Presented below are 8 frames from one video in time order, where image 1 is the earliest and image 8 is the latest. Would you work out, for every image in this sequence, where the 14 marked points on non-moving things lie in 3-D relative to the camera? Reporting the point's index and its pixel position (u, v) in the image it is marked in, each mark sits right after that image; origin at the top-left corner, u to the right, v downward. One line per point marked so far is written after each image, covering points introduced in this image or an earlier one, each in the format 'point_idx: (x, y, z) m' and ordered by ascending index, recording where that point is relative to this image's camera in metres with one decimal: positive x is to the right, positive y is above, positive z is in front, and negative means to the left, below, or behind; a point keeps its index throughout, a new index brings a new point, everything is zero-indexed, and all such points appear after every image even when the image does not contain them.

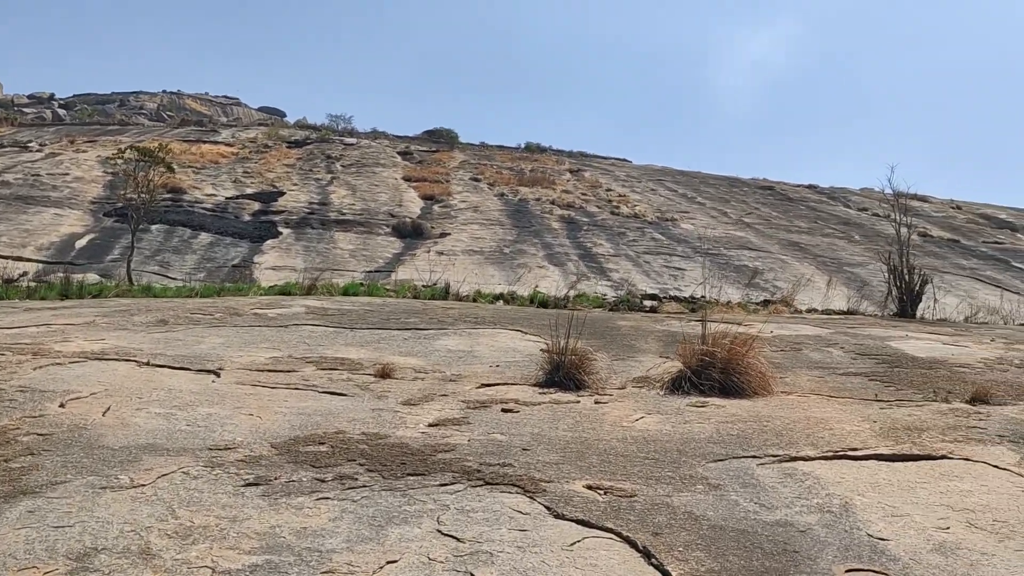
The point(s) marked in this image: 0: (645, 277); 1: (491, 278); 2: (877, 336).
0: (+3.0, +0.3, +19.9) m
1: (-0.3, +0.2, +18.4) m
2: (+2.5, -0.3, +6.2) m
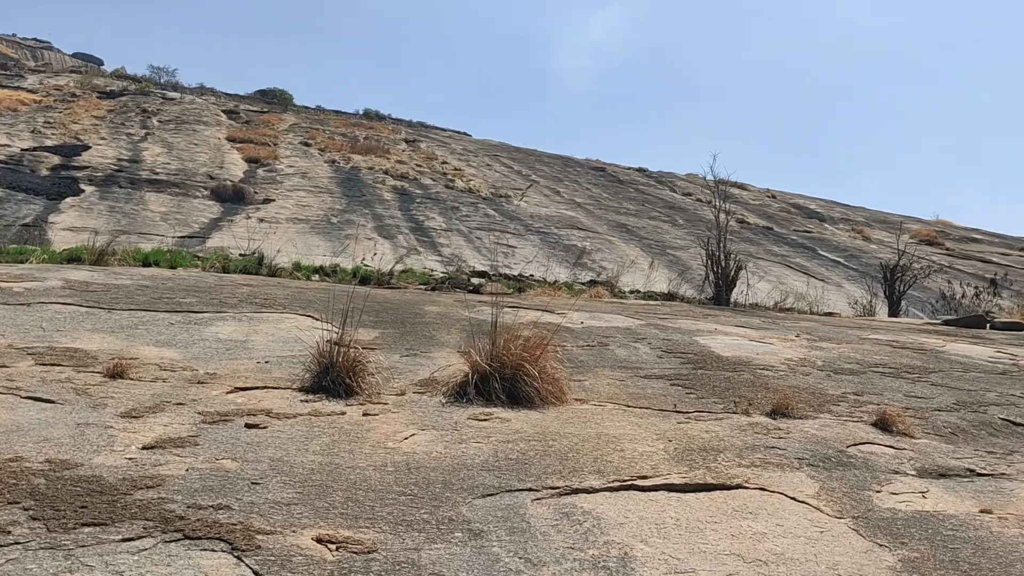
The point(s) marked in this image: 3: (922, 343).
0: (-0.8, +0.8, +19.6) m
1: (-3.8, +0.8, +17.4) m
2: (+1.2, -0.3, +6.0) m
3: (+2.9, -0.4, +6.4) m
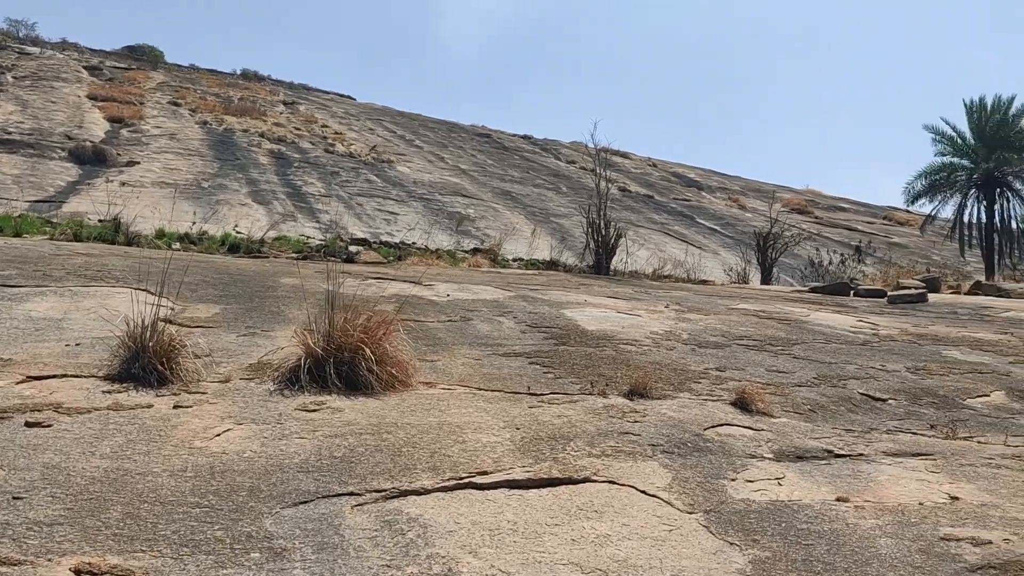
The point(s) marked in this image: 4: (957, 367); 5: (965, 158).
0: (-3.4, +1.5, +19.0) m
1: (-6.1, +1.4, +16.5) m
2: (+0.3, -0.1, +5.8) m
3: (+2.0, -0.2, +6.4) m
4: (+2.1, -0.4, +4.3) m
5: (+9.3, +2.7, +18.3) m
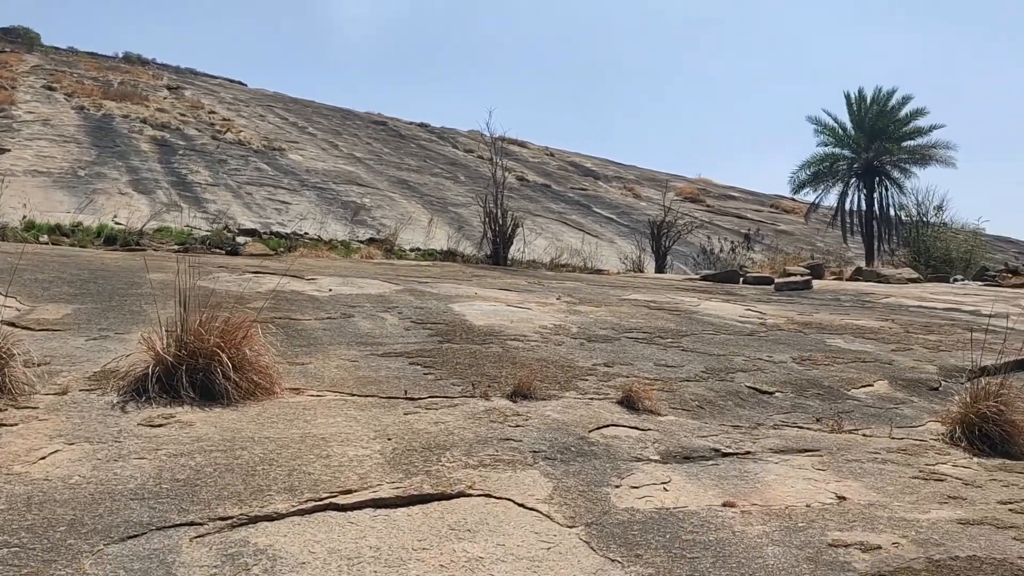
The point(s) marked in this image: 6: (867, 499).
0: (-5.5, +1.6, +18.3) m
1: (-8.0, +1.5, +15.5) m
2: (-0.4, 0.0, +5.6) m
3: (+1.2, -0.1, +6.4) m
4: (+1.6, -0.3, +4.3) m
5: (+7.1, +3.0, +19.0) m
6: (+1.0, -0.6, +2.4) m
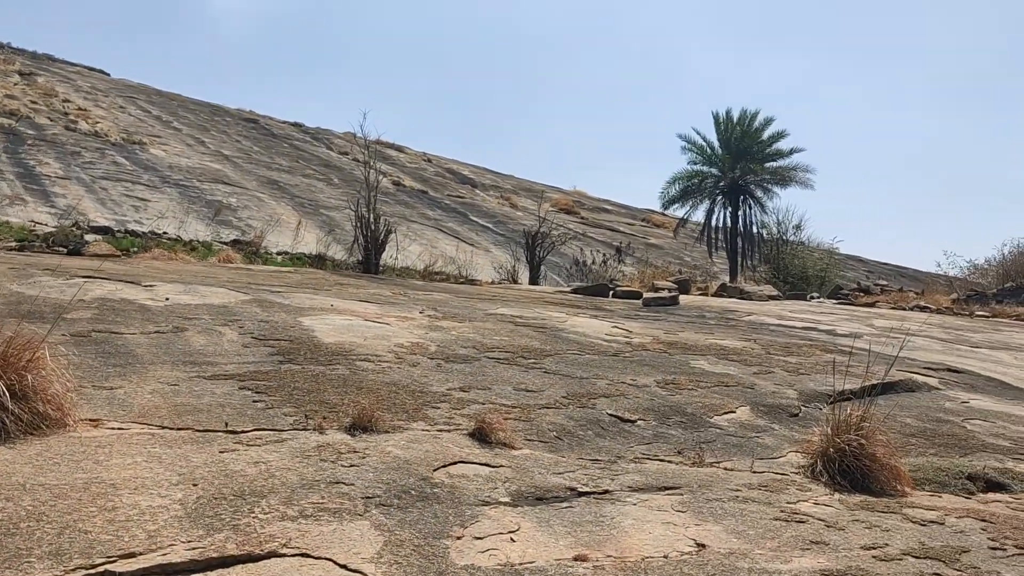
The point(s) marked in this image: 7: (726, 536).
0: (-8.0, +1.6, +17.1) m
1: (-10.1, +1.5, +14.0) m
2: (-1.3, -0.1, +5.2) m
3: (+0.2, -0.2, +6.2) m
4: (+0.9, -0.4, +4.2) m
5: (+4.4, +2.7, +19.6) m
6: (+0.5, -0.6, +2.2) m
7: (+0.5, -0.6, +2.3) m
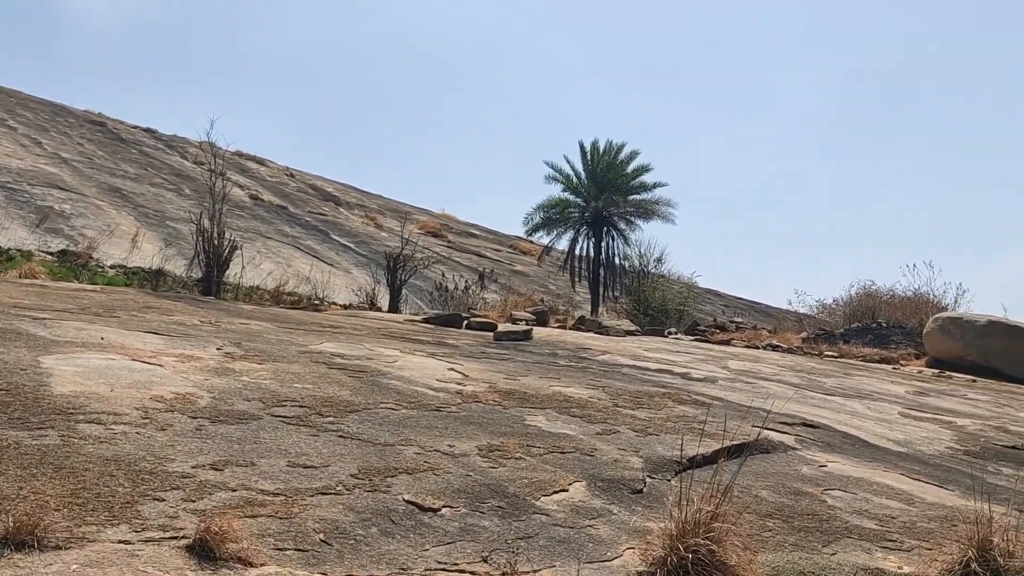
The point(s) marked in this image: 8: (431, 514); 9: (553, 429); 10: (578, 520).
0: (-10.6, +1.4, +15.0) m
1: (-12.1, +1.5, +11.7) m
2: (-2.2, -0.2, +4.2) m
3: (-0.9, -0.4, +5.4) m
4: (+0.1, -0.6, +3.5) m
5: (+1.4, +2.0, +19.4) m
6: (0.0, -0.8, +1.5) m
7: (0.0, -0.8, +1.6) m
8: (-0.2, -0.7, +2.6) m
9: (+0.2, -0.6, +3.9) m
10: (+0.2, -0.7, +2.8) m
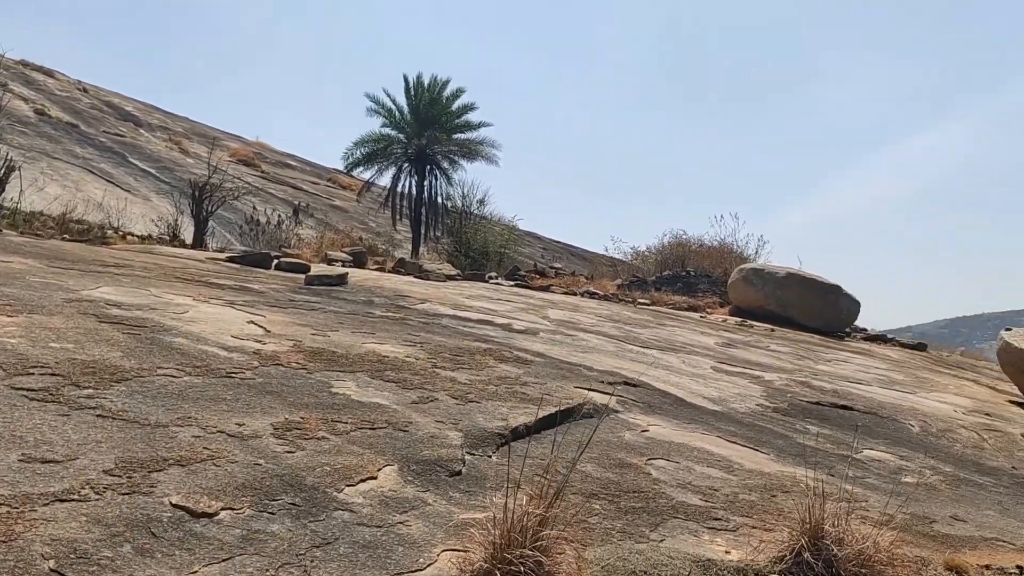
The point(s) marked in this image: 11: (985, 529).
0: (-13.2, +2.6, +12.1) m
1: (-14.1, +2.5, +8.5) m
2: (-2.9, 0.0, +3.3) m
3: (-1.9, -0.1, +4.7) m
4: (-0.6, -0.5, +3.1) m
5: (-2.3, +3.3, +18.7) m
6: (-0.3, -0.8, +1.1) m
7: (-0.3, -0.7, +1.2) m
8: (-0.7, -0.6, +2.1) m
9: (-0.6, -0.4, +3.5) m
10: (-0.3, -0.6, +2.4) m
11: (+2.0, -1.0, +3.7) m
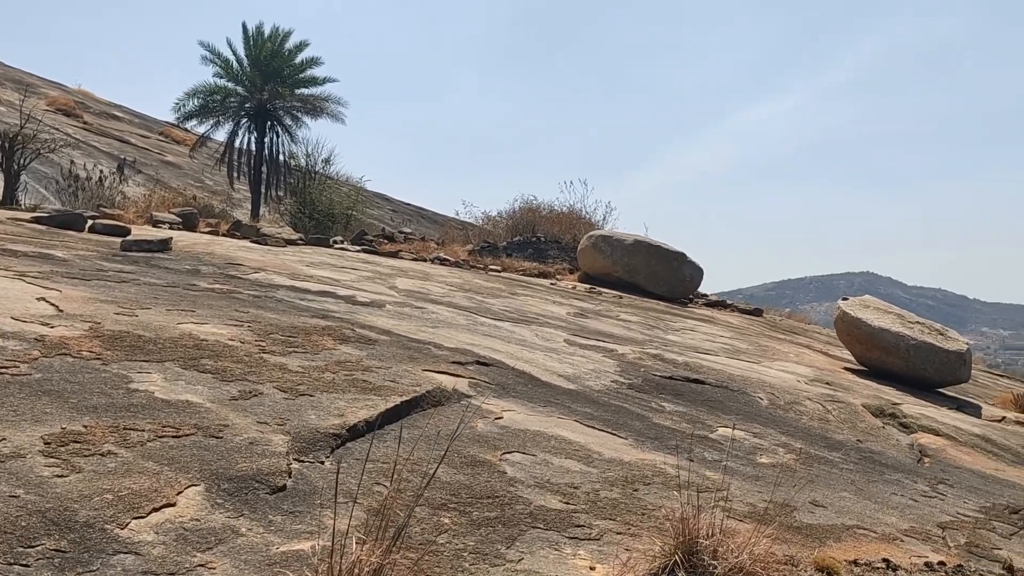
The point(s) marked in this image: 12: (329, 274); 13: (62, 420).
0: (-15.0, +3.1, +9.2) m
1: (-15.3, +2.8, +5.5) m
2: (-3.4, +0.1, +2.3) m
3: (-2.6, 0.0, +4.0) m
4: (-1.1, -0.4, +2.6) m
5: (-5.4, +4.0, +17.5) m
6: (-0.4, -0.8, +0.7) m
7: (-0.5, -0.8, +0.8) m
8: (-1.0, -0.5, +1.6) m
9: (-1.1, -0.3, +2.9) m
10: (-0.7, -0.6, +1.9) m
11: (+1.3, -0.9, +3.6) m
12: (-1.6, +0.1, +7.7) m
13: (-1.3, -0.4, +2.5) m
